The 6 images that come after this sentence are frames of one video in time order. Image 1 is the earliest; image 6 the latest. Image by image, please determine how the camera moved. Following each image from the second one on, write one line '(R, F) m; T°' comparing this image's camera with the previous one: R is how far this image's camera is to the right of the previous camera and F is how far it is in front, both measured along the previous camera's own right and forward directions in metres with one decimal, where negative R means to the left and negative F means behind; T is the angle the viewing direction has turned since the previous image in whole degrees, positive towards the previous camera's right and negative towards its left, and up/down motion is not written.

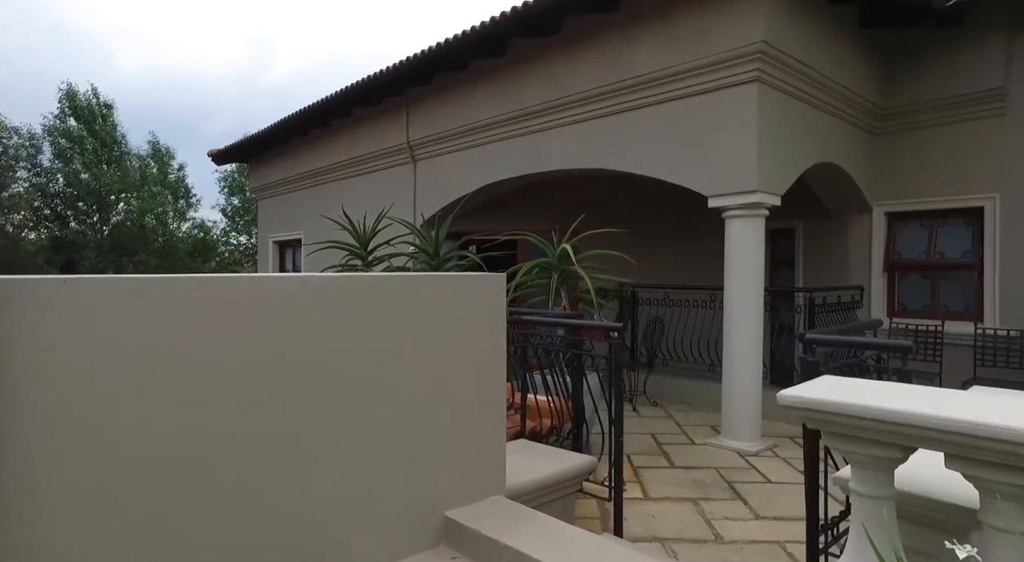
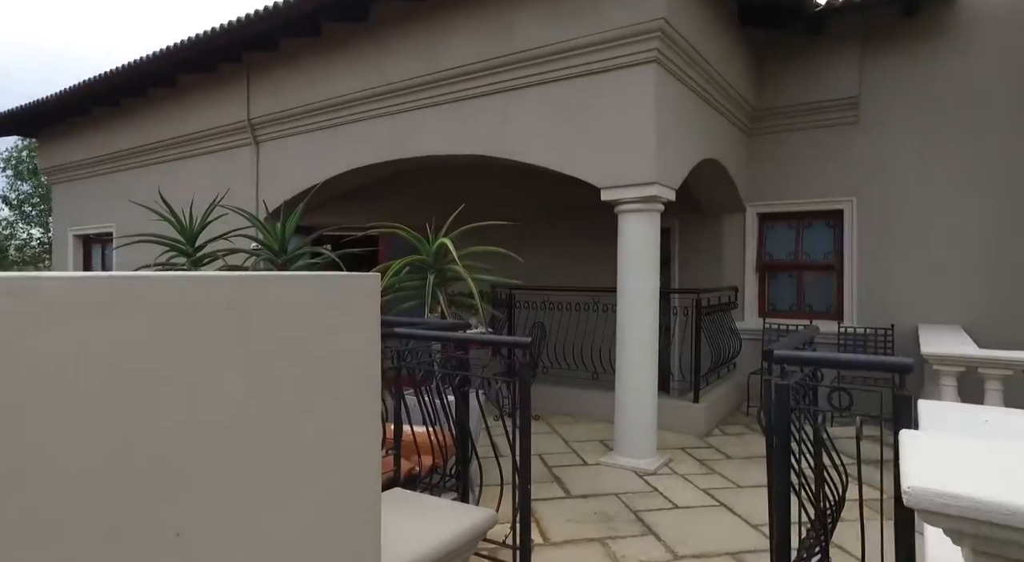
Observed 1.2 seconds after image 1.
(-0.1, +0.7) m; +13°
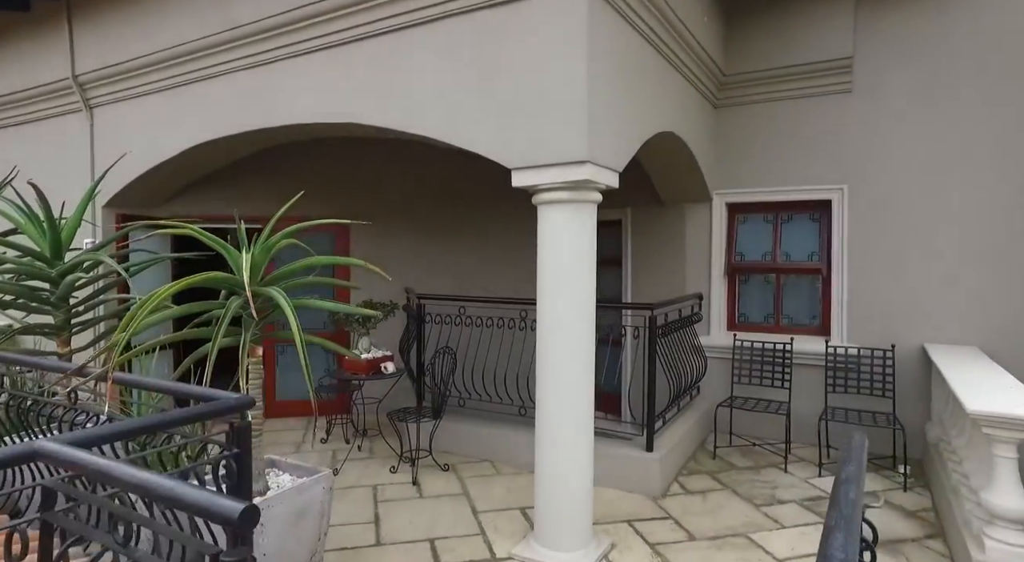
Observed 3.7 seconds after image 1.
(+0.4, +1.3) m; +3°
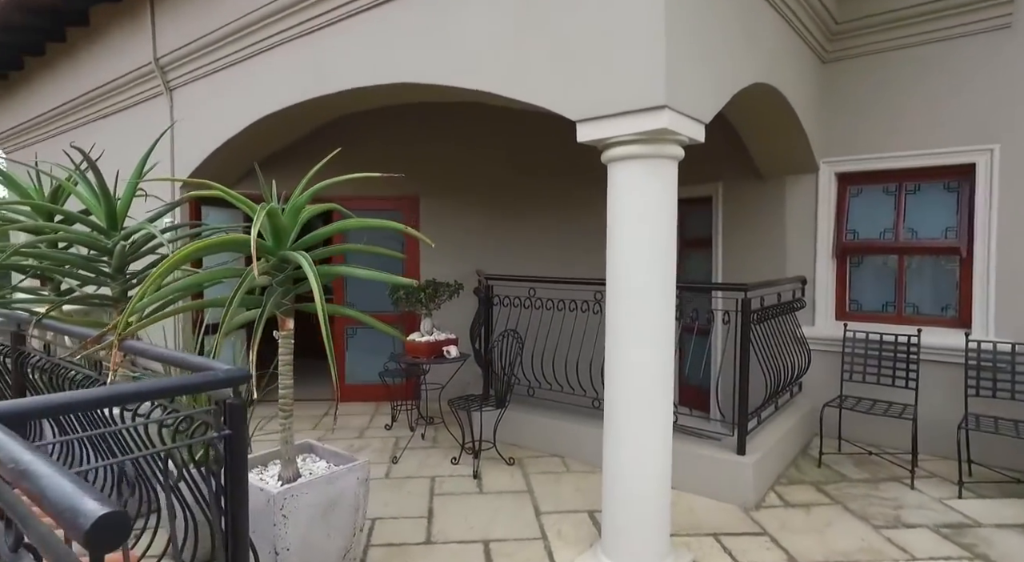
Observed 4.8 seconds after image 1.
(+0.1, +0.4) m; -8°
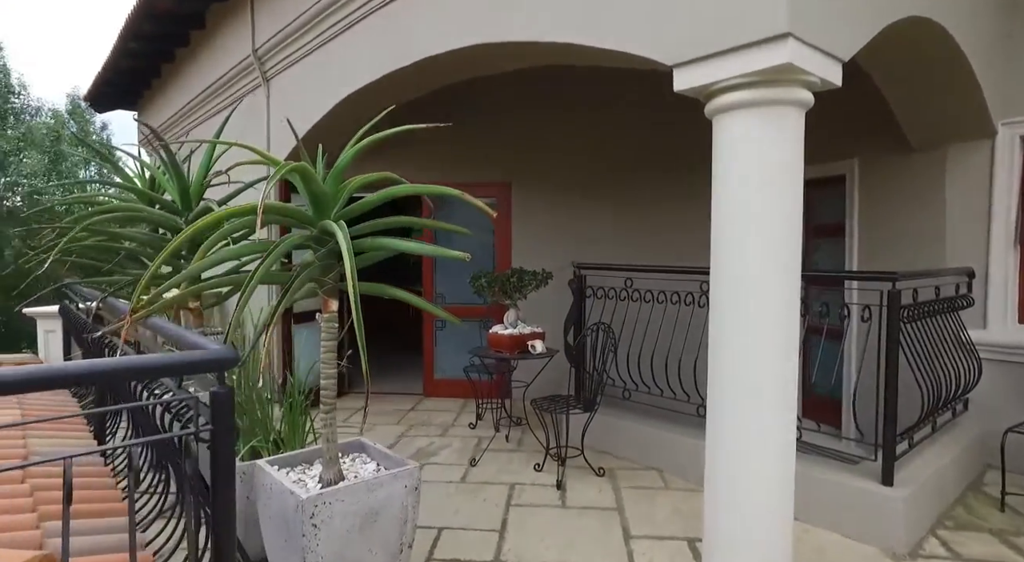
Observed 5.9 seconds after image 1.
(+0.1, +0.4) m; -10°
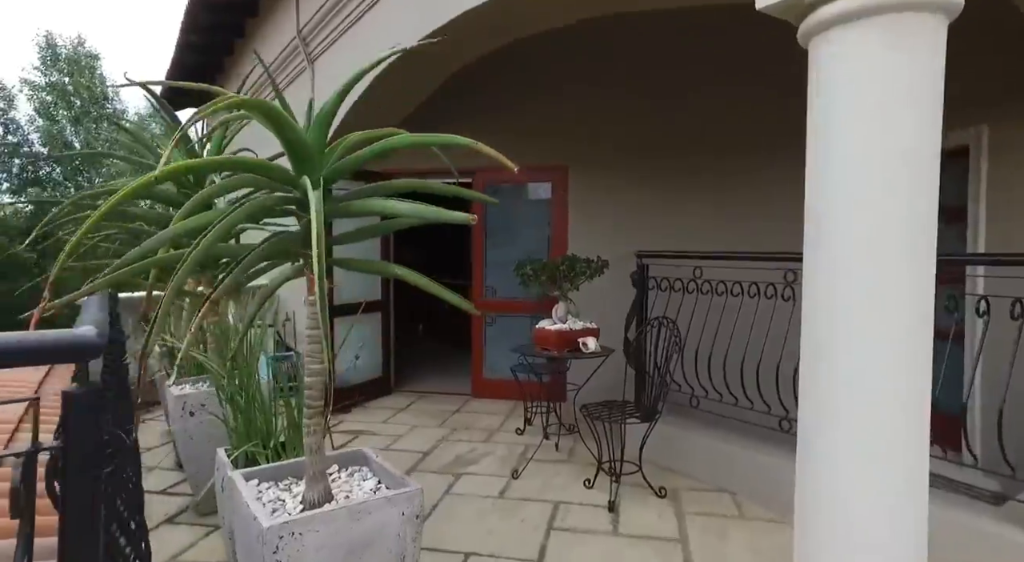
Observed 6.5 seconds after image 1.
(+0.1, +0.4) m; -6°
